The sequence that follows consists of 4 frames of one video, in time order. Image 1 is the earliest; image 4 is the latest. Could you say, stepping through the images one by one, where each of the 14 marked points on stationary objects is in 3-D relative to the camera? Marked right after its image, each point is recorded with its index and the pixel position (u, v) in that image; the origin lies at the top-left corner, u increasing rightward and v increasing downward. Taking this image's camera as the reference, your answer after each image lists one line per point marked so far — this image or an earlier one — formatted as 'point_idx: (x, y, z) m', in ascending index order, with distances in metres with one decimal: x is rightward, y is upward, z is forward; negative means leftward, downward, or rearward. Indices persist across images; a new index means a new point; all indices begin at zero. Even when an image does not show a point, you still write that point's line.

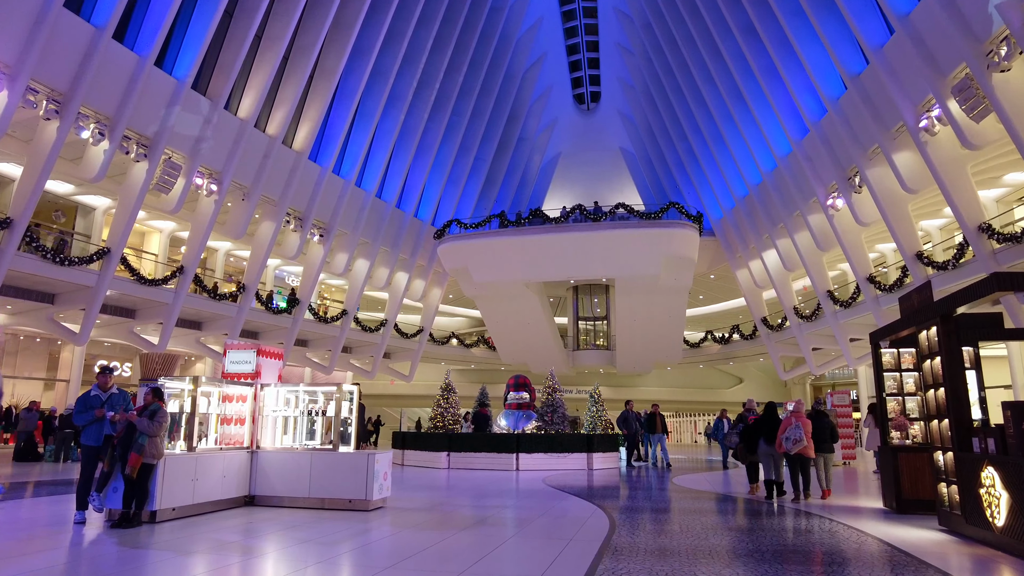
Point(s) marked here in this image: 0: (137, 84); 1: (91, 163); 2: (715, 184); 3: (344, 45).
0: (-6.9, +3.7, +12.1) m
1: (-7.9, +2.3, +12.3) m
2: (+6.0, +3.1, +19.5) m
3: (-4.0, +5.8, +15.9) m
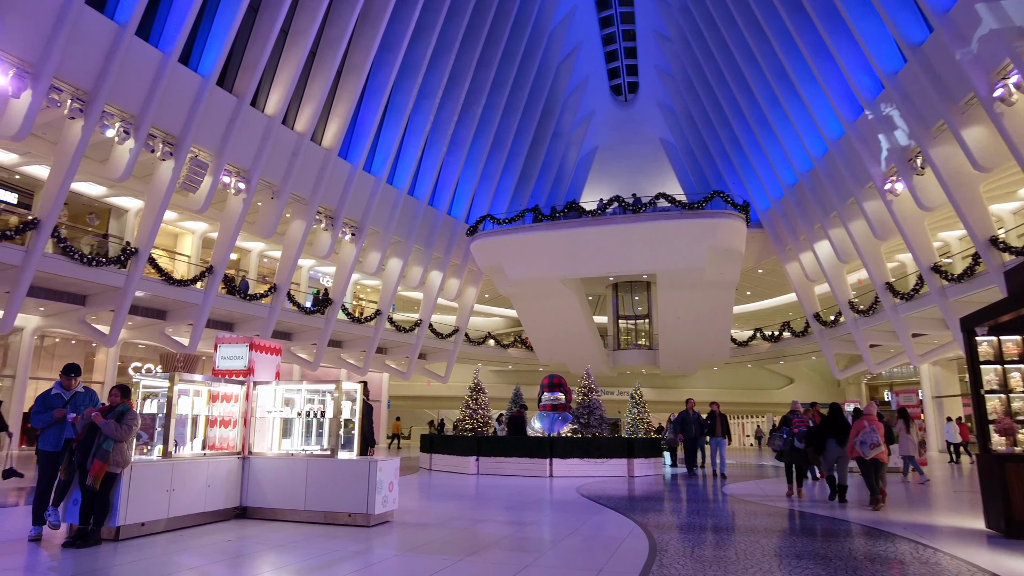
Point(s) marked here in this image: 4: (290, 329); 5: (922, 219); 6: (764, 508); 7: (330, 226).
0: (-6.3, +3.7, +11.9) m
1: (-7.3, +2.3, +12.2) m
2: (+7.0, +3.2, +18.5) m
3: (-3.3, +5.9, +15.5) m
4: (-6.0, -1.1, +17.9) m
5: (+8.6, +1.5, +13.8) m
6: (+2.6, -2.3, +7.0) m
7: (-4.6, +1.6, +16.7) m
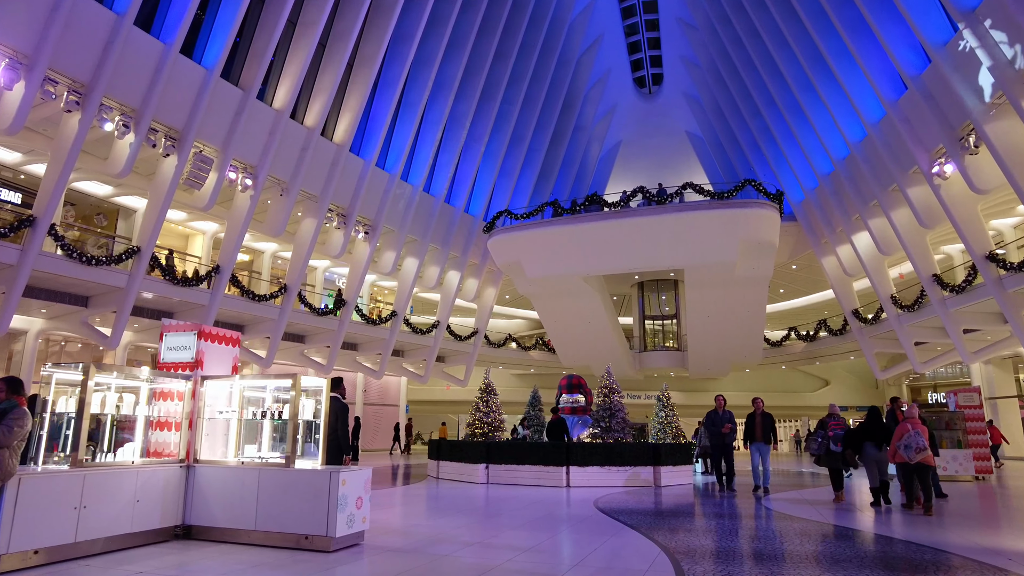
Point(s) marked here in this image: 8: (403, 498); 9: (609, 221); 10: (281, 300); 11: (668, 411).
0: (-6.1, +3.7, +11.4) m
1: (-7.1, +2.3, +11.7) m
2: (+7.5, +3.3, +17.5) m
3: (-2.9, +5.9, +14.9) m
4: (-5.5, -1.1, +17.4) m
5: (+9.0, +1.6, +12.8) m
6: (+2.7, -2.2, +6.1) m
7: (-4.2, +1.6, +16.2) m
8: (-1.5, -2.9, +9.0) m
9: (+2.4, +1.6, +16.0) m
10: (-5.5, -0.3, +15.8) m
11: (+3.2, -2.5, +13.5) m
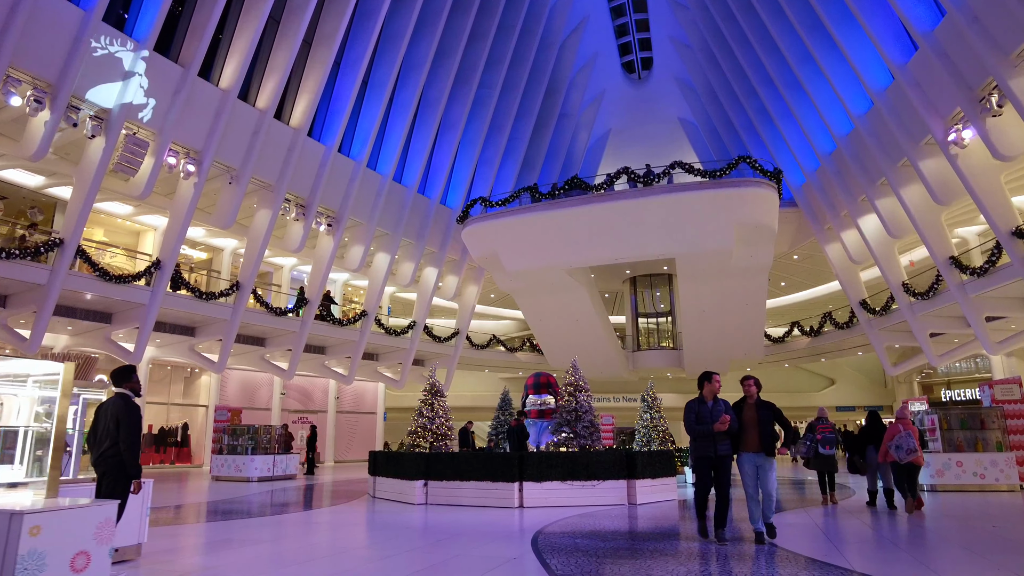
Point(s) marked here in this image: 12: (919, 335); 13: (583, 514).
0: (-6.7, +3.8, +10.2) m
1: (-7.6, +2.4, +10.4) m
2: (+6.9, +3.6, +16.2) m
3: (-3.6, +6.0, +13.7) m
4: (-6.0, -1.1, +16.1) m
5: (+8.4, +2.0, +11.4) m
6: (+2.2, -1.9, +4.7) m
7: (-4.7, +1.6, +14.9) m
8: (-2.0, -2.7, +7.7) m
9: (+1.8, +1.8, +14.7) m
10: (-6.0, -0.2, +14.4) m
11: (+2.7, -2.3, +12.1) m
12: (+9.4, -1.1, +15.3) m
13: (+1.1, -2.7, +8.0) m
